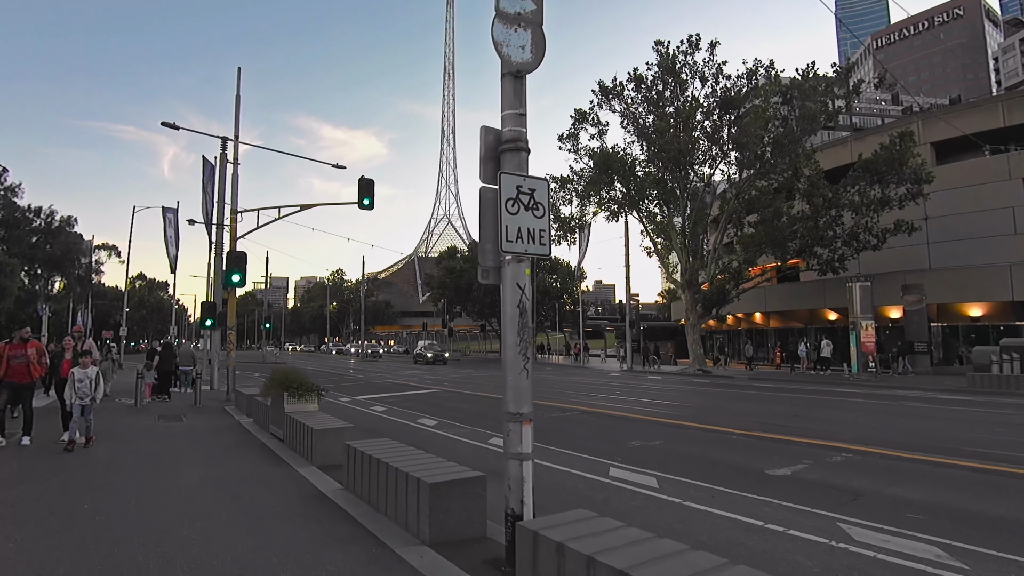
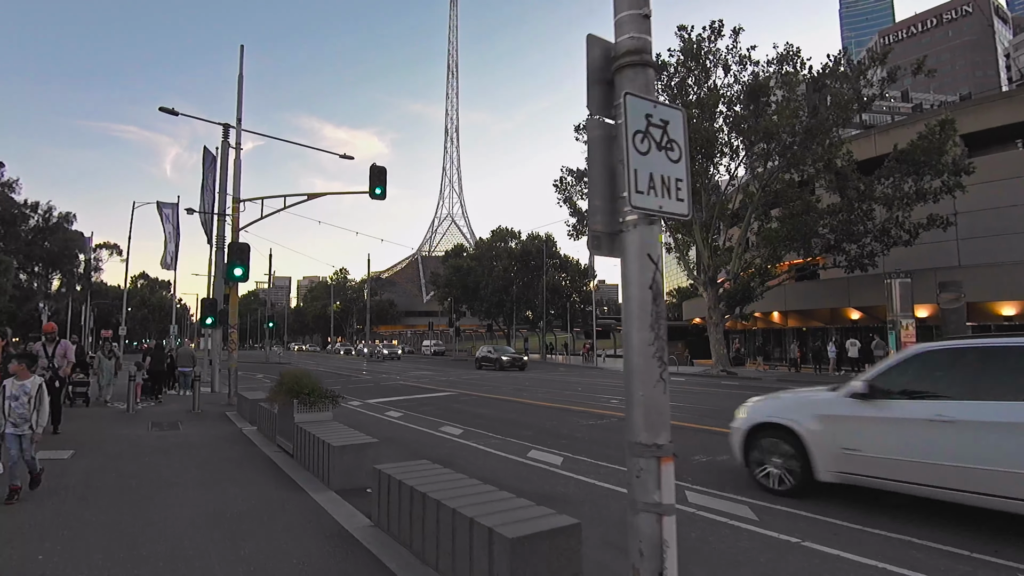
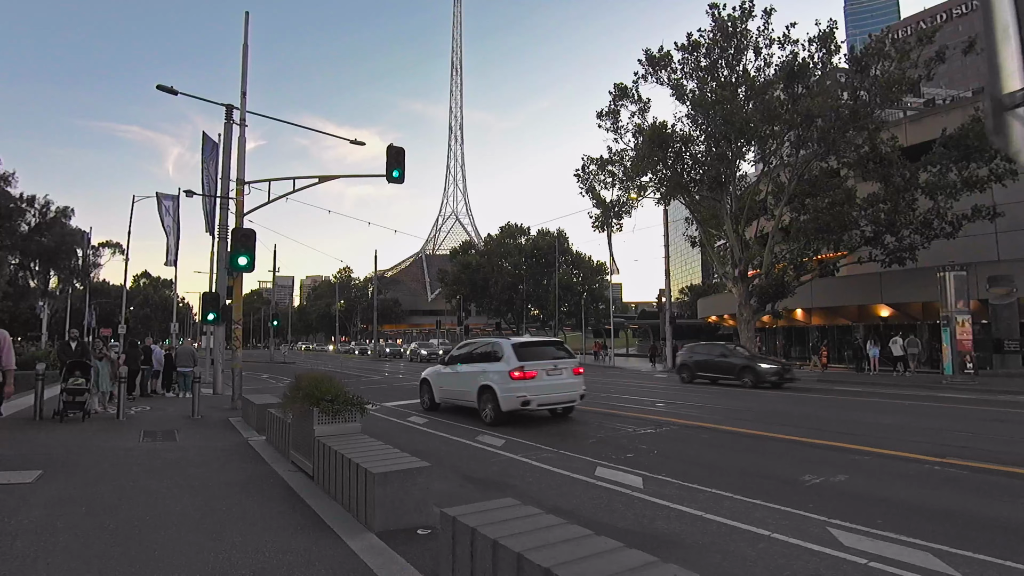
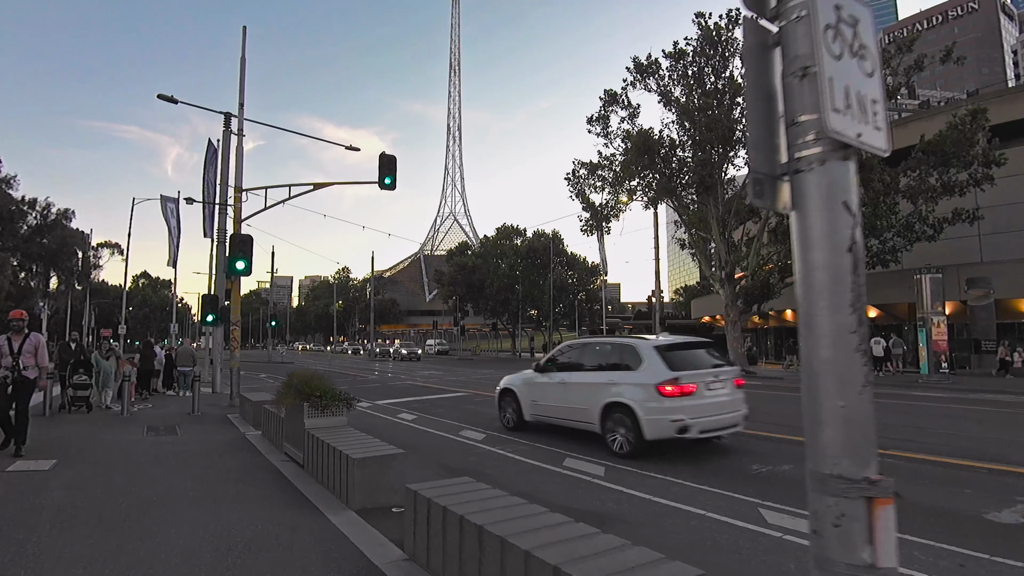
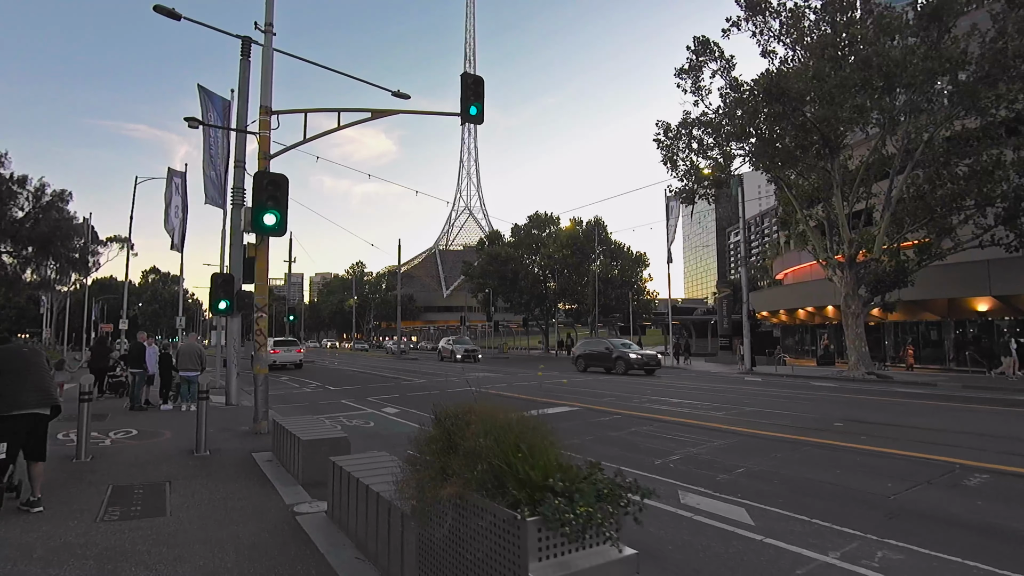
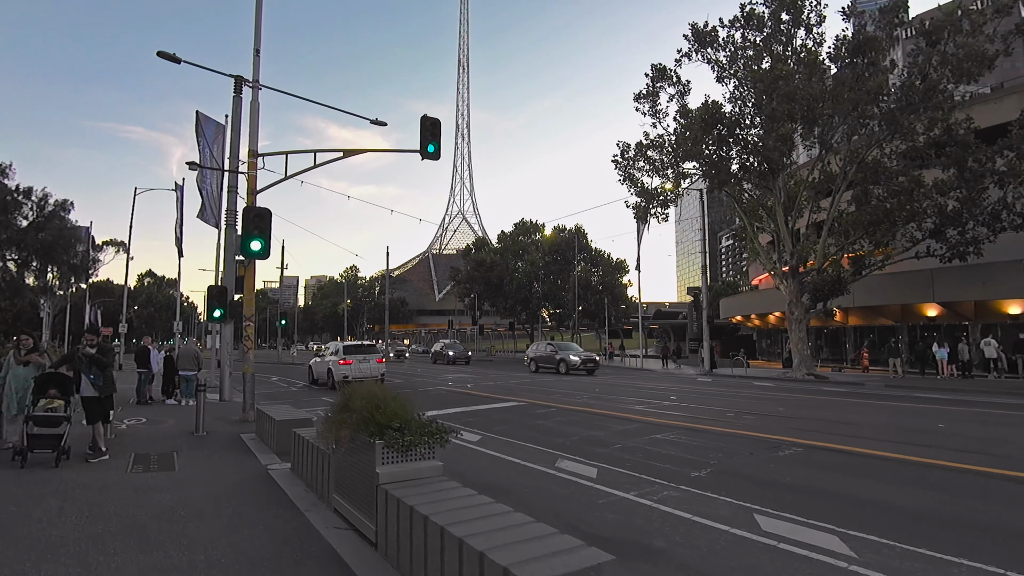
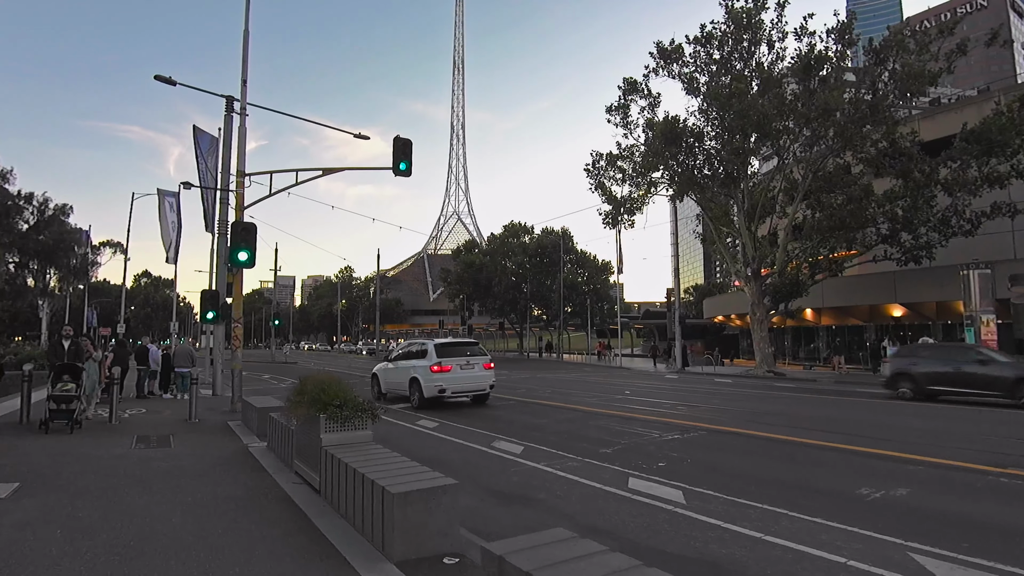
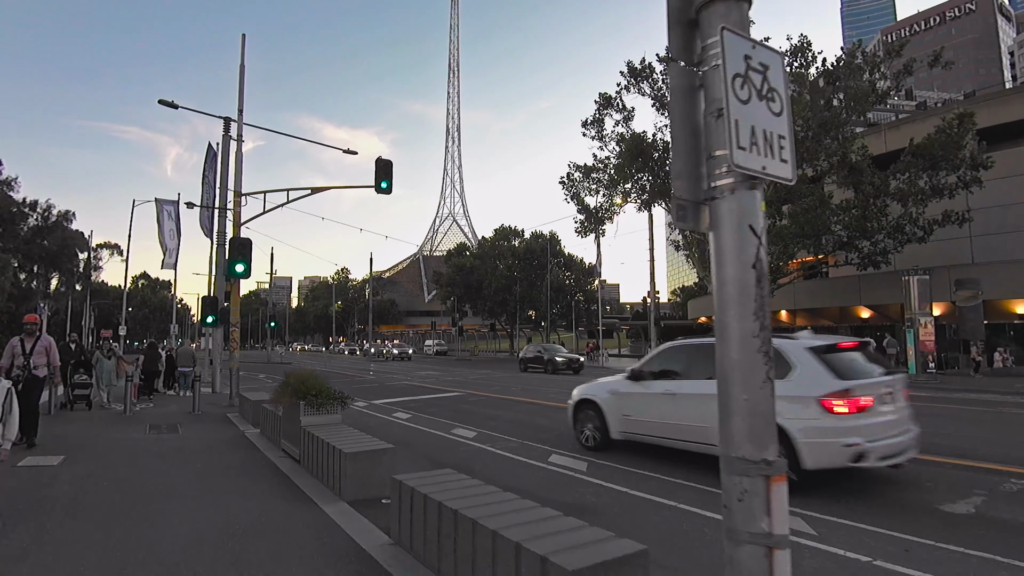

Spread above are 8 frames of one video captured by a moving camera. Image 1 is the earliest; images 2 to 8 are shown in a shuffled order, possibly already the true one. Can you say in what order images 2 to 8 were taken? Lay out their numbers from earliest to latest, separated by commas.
2, 8, 4, 3, 7, 6, 5
